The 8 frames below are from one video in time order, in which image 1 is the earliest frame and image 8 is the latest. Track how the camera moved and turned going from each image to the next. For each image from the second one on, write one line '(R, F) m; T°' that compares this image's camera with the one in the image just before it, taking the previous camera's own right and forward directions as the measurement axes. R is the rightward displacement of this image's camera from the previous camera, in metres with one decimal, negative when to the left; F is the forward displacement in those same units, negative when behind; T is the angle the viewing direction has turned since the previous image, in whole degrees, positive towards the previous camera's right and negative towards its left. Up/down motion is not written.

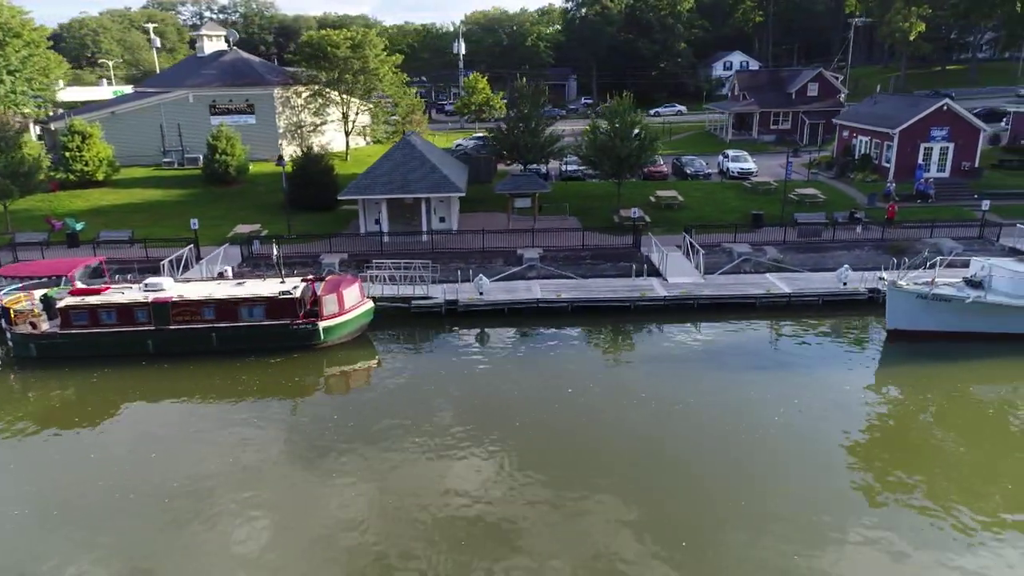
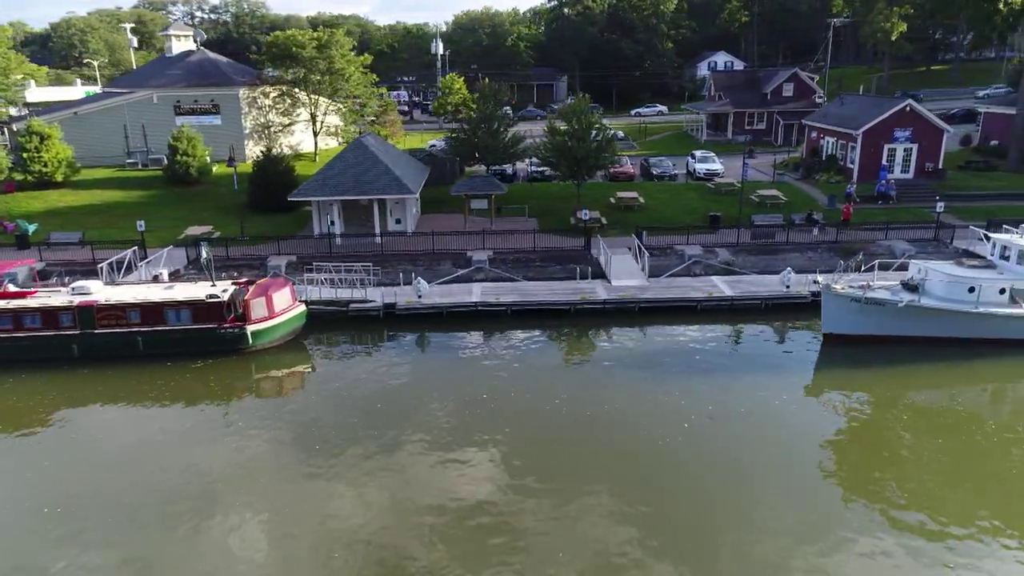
(+1.7, +0.3) m; 0°
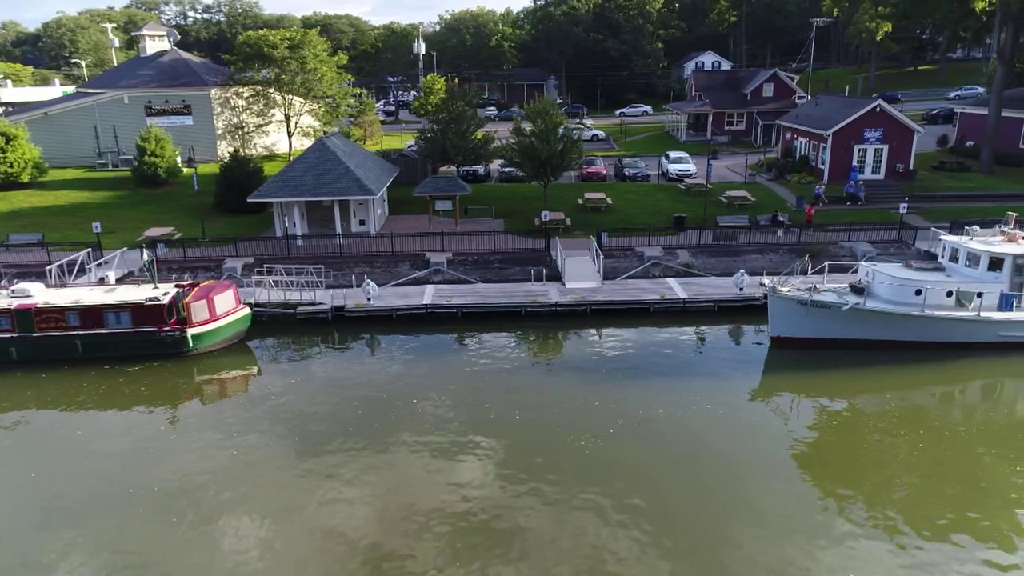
(+1.4, +0.2) m; 0°
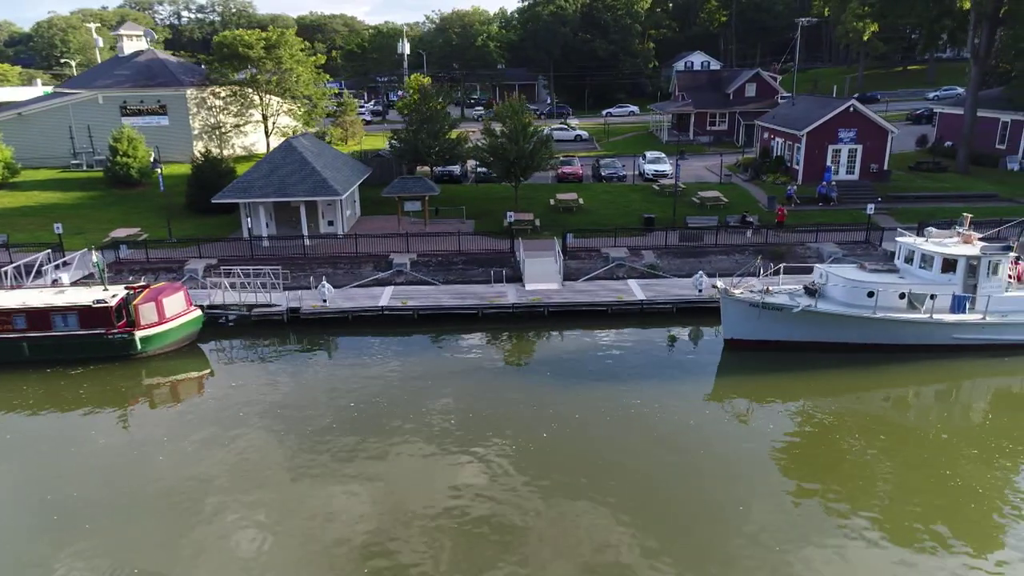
(+1.2, +0.2) m; 0°
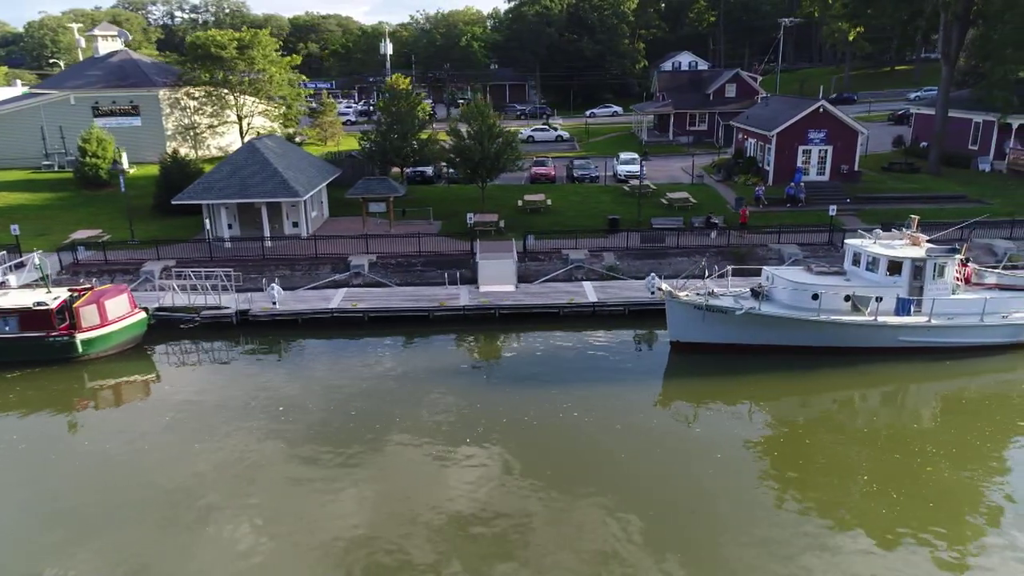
(+1.4, +0.1) m; 0°
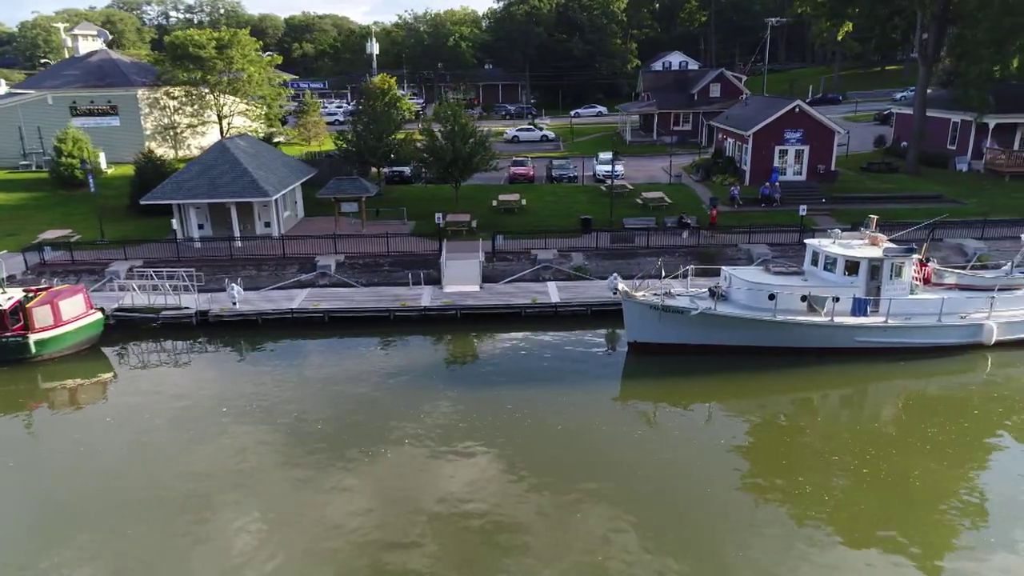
(+1.1, +0.1) m; 0°
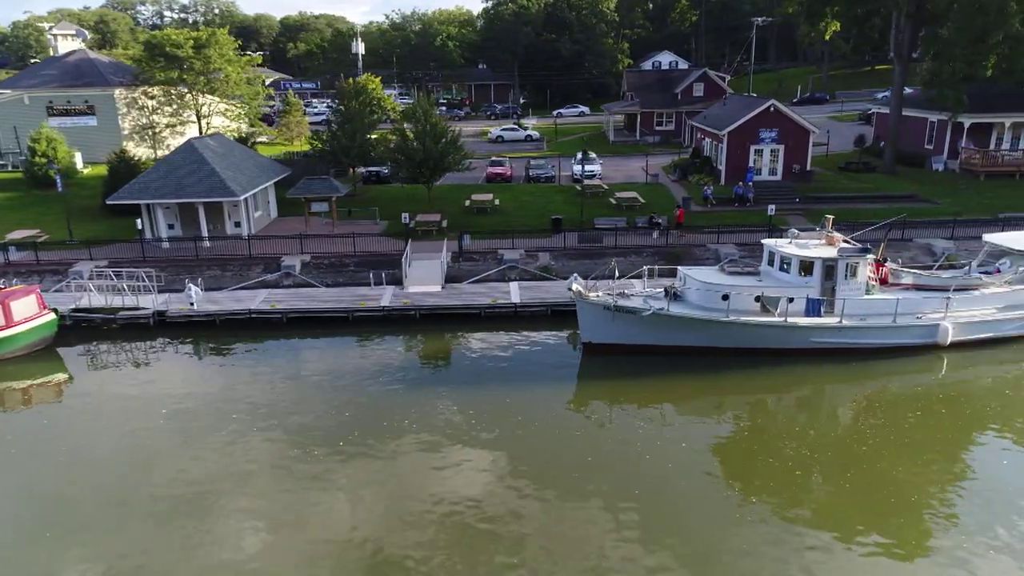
(+1.1, +0.1) m; 0°
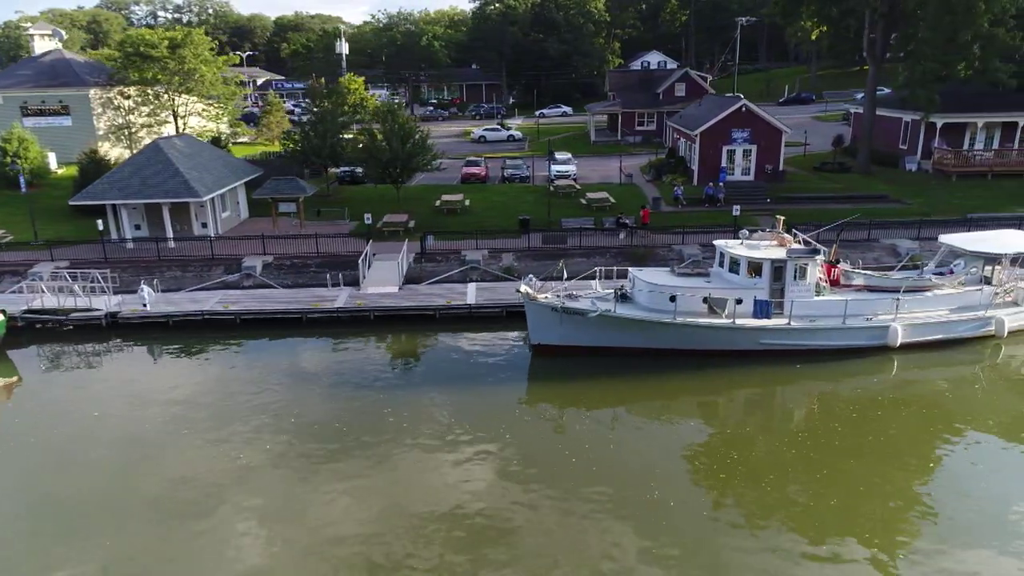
(+1.2, +0.1) m; 0°
